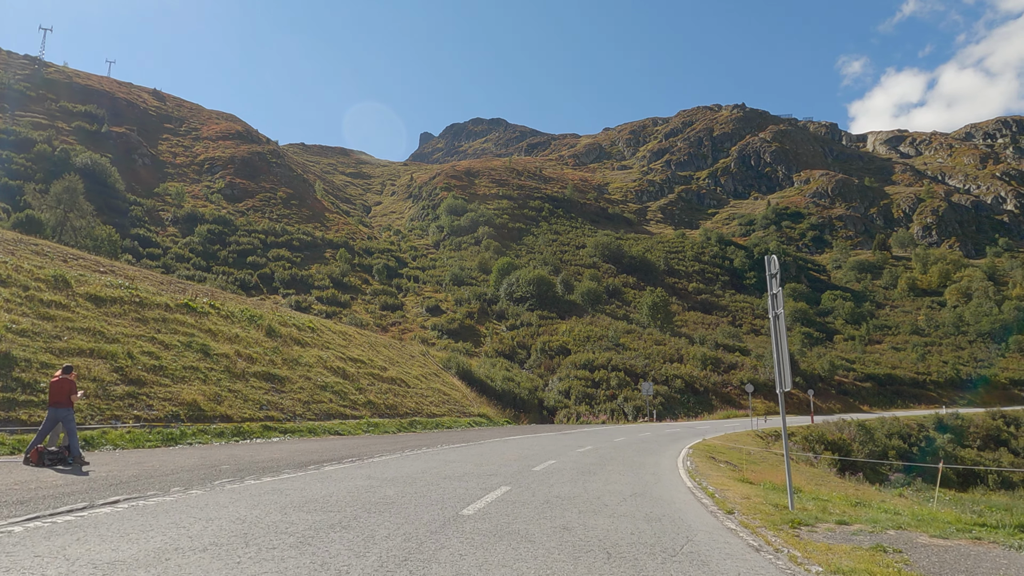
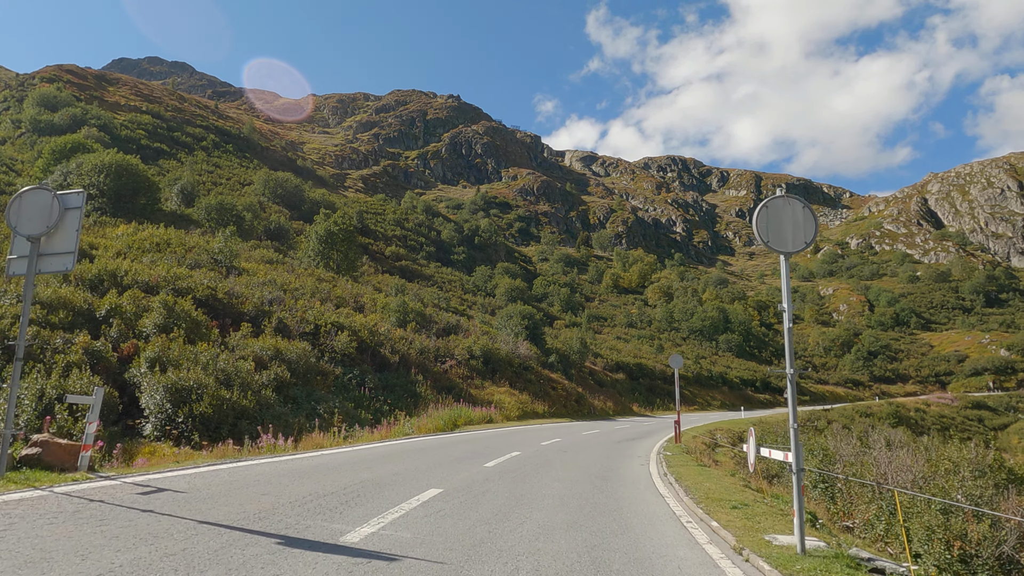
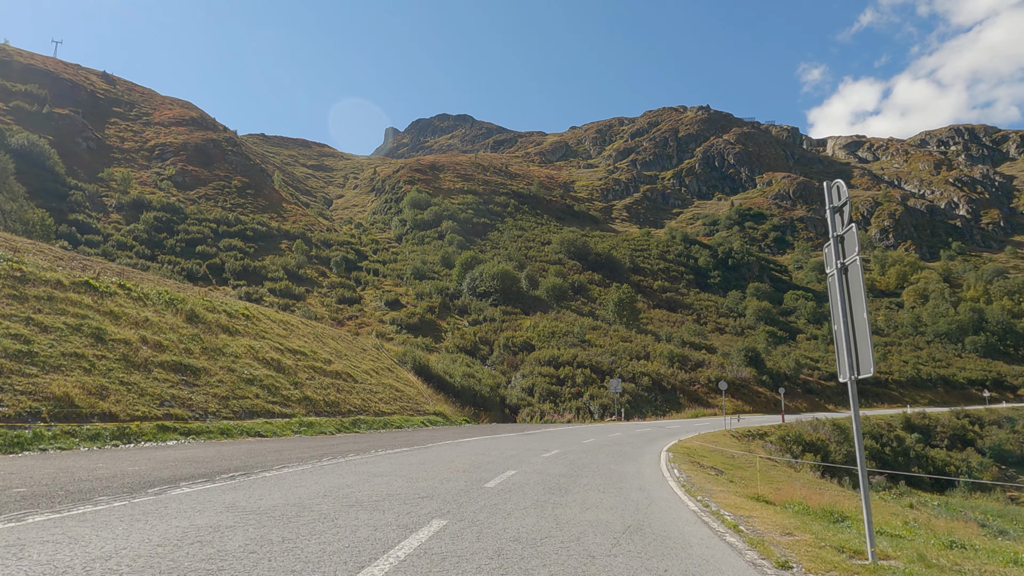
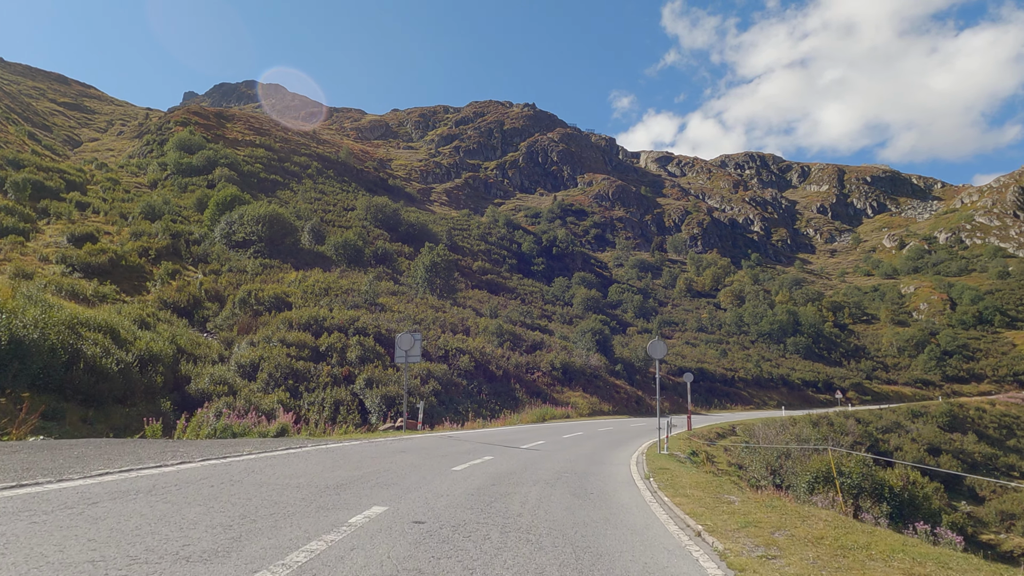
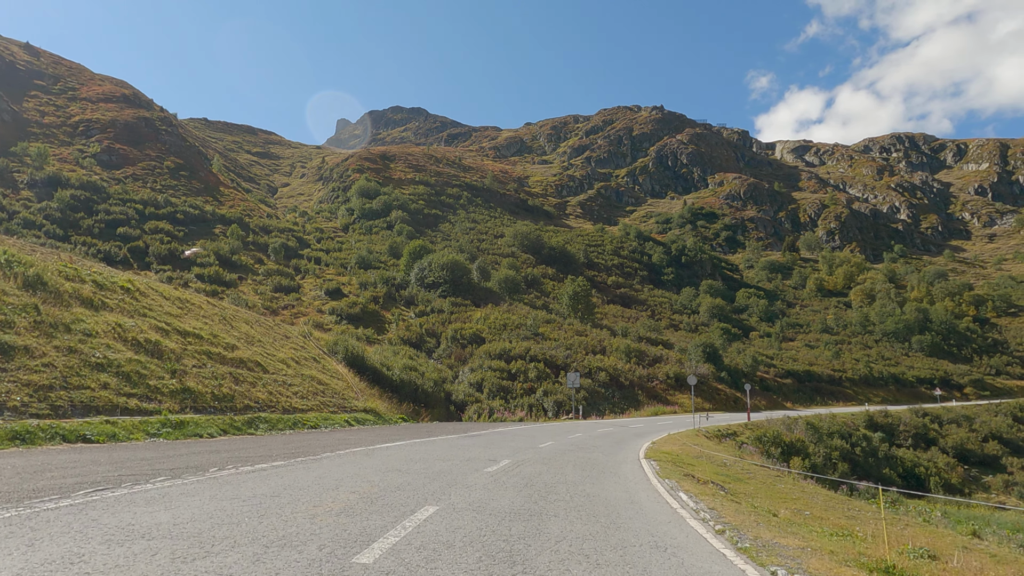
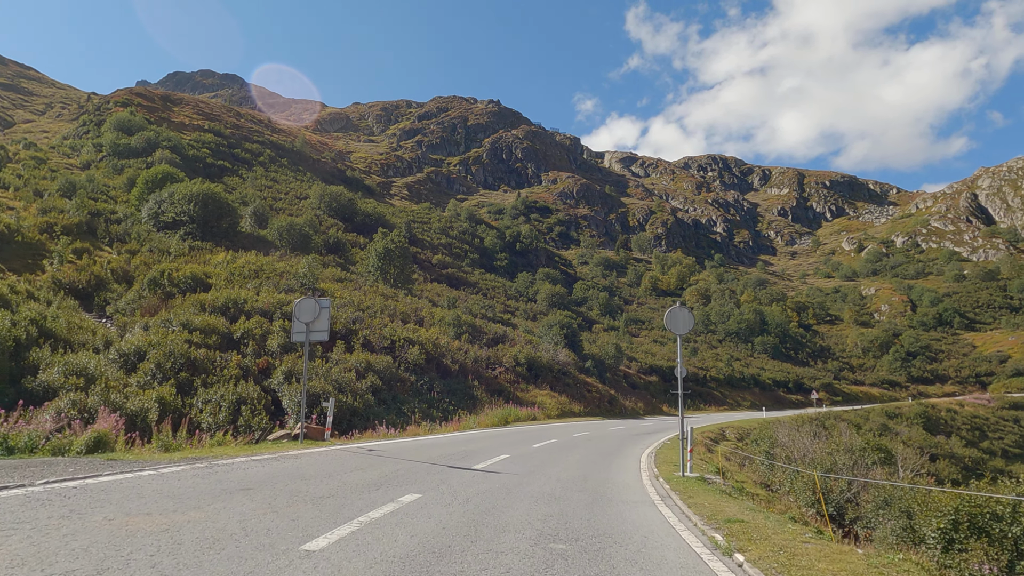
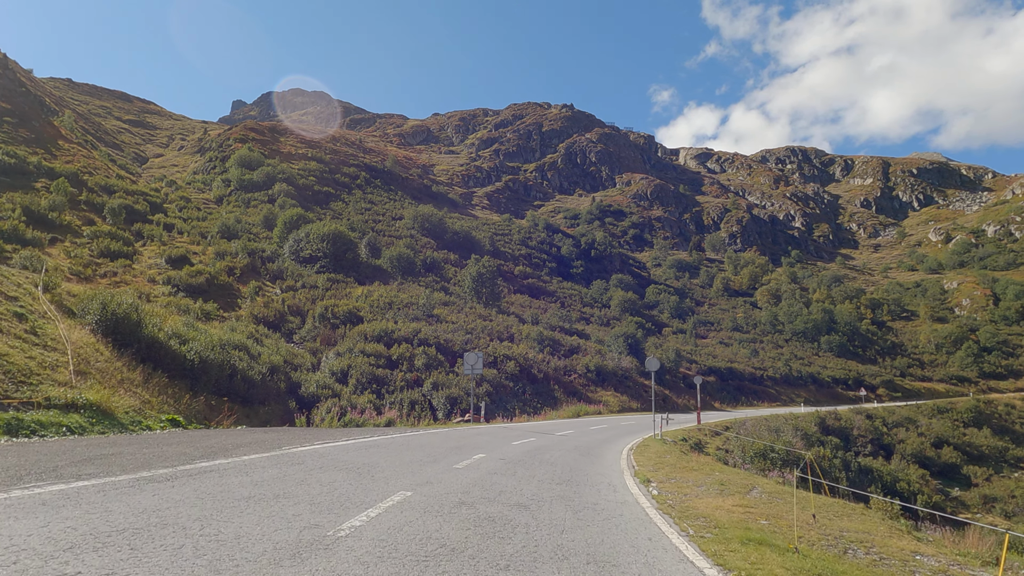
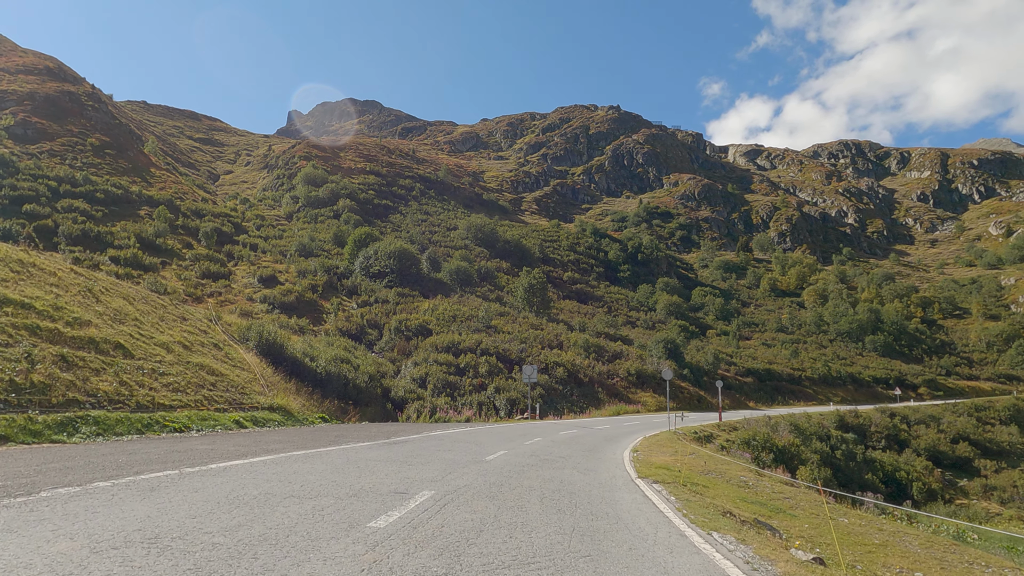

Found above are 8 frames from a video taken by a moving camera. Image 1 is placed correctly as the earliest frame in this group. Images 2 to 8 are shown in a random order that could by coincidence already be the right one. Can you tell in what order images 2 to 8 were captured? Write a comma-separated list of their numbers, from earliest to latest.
3, 5, 8, 7, 4, 6, 2
